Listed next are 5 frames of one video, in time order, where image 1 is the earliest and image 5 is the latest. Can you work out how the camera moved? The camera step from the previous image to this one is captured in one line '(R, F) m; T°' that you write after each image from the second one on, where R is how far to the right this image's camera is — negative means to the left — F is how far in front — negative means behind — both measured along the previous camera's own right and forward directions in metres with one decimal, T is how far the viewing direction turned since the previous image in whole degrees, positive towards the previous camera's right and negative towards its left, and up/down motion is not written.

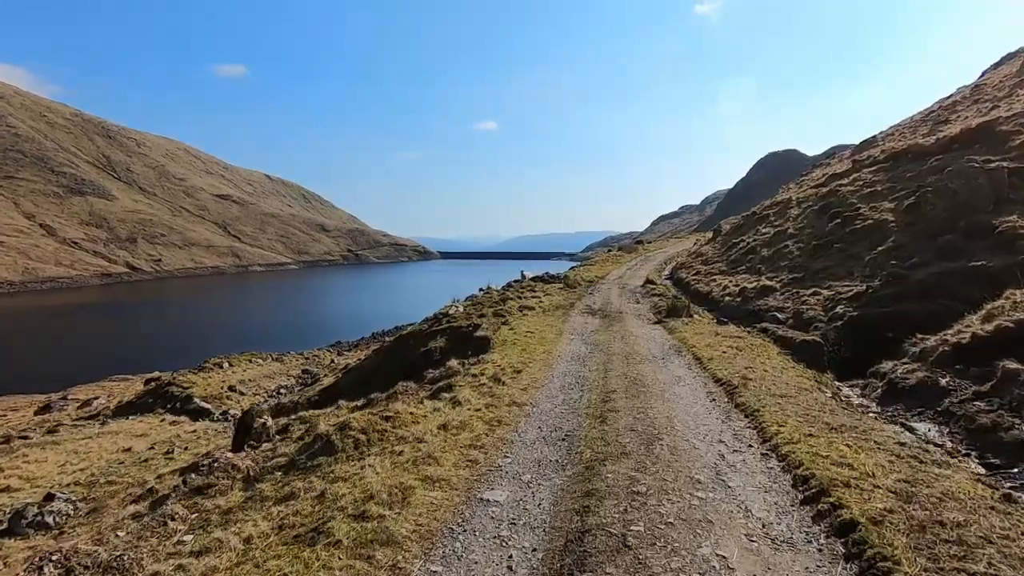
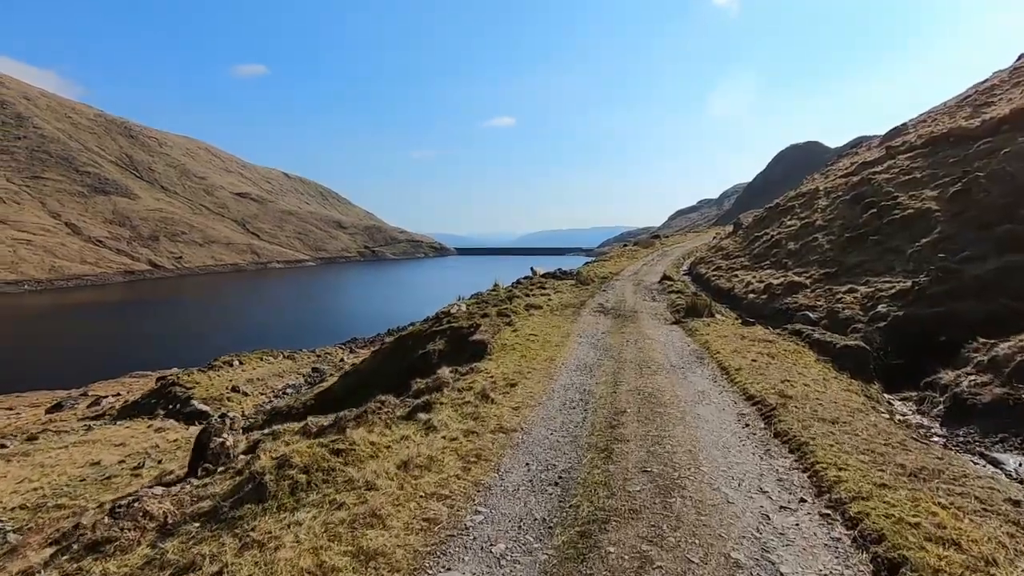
(+0.6, +2.3) m; -2°
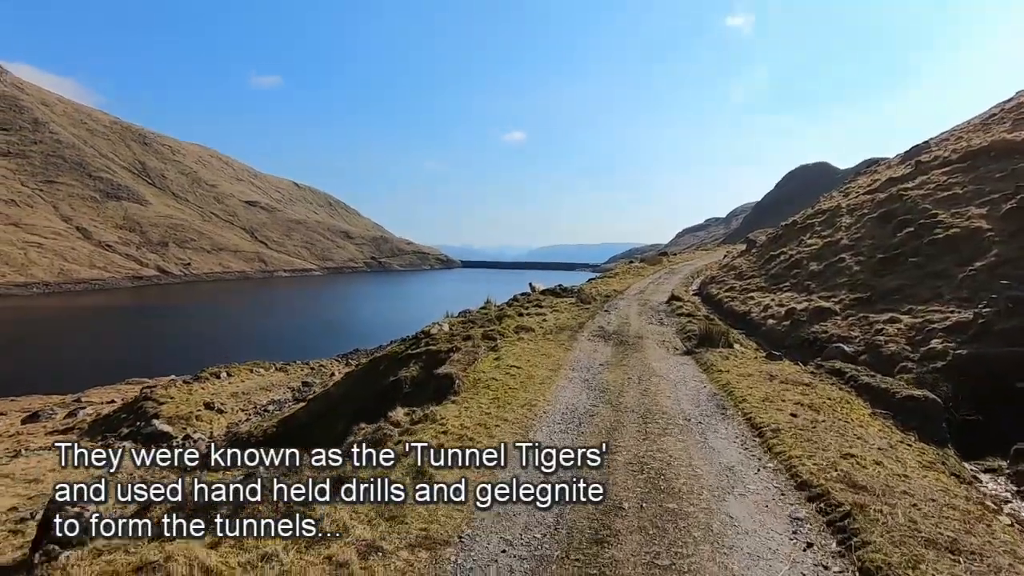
(+0.9, +3.7) m; -1°
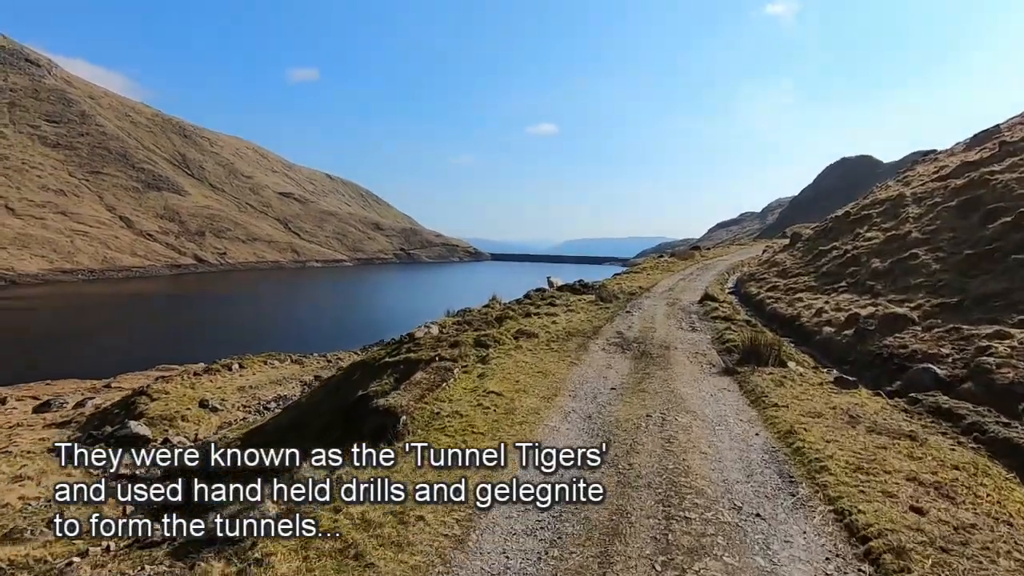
(+1.2, +4.7) m; -3°
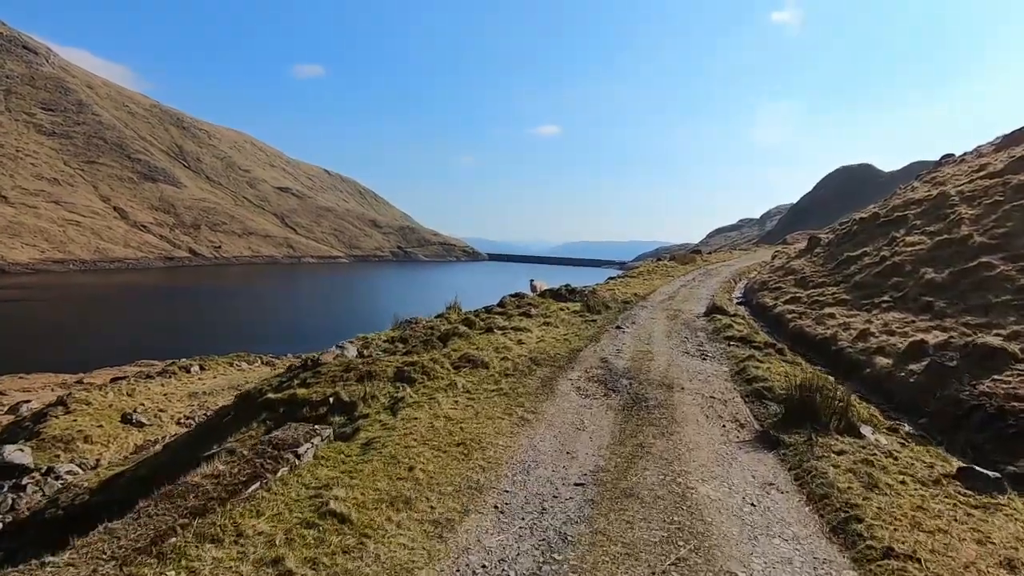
(+1.7, +6.7) m; 0°
